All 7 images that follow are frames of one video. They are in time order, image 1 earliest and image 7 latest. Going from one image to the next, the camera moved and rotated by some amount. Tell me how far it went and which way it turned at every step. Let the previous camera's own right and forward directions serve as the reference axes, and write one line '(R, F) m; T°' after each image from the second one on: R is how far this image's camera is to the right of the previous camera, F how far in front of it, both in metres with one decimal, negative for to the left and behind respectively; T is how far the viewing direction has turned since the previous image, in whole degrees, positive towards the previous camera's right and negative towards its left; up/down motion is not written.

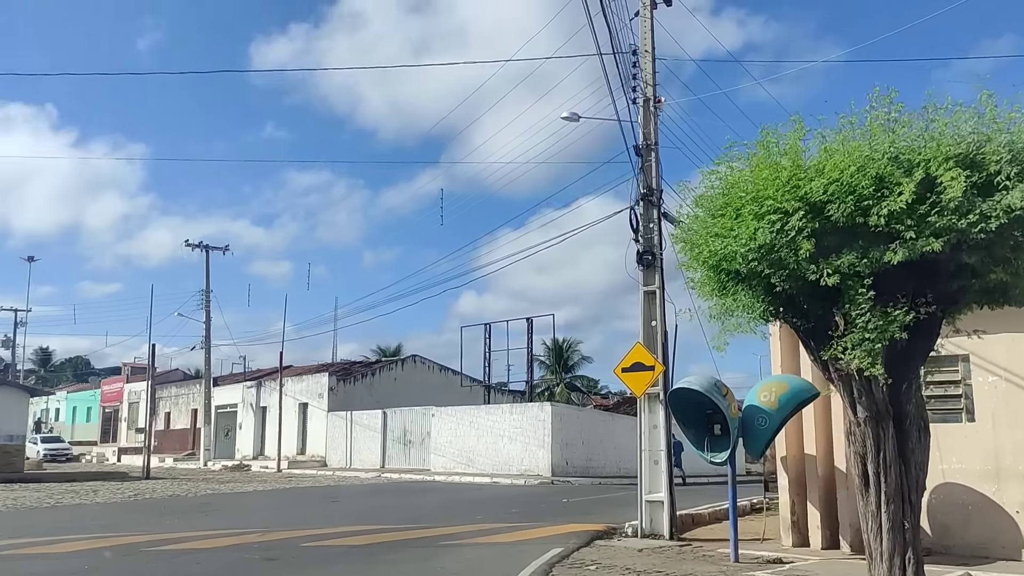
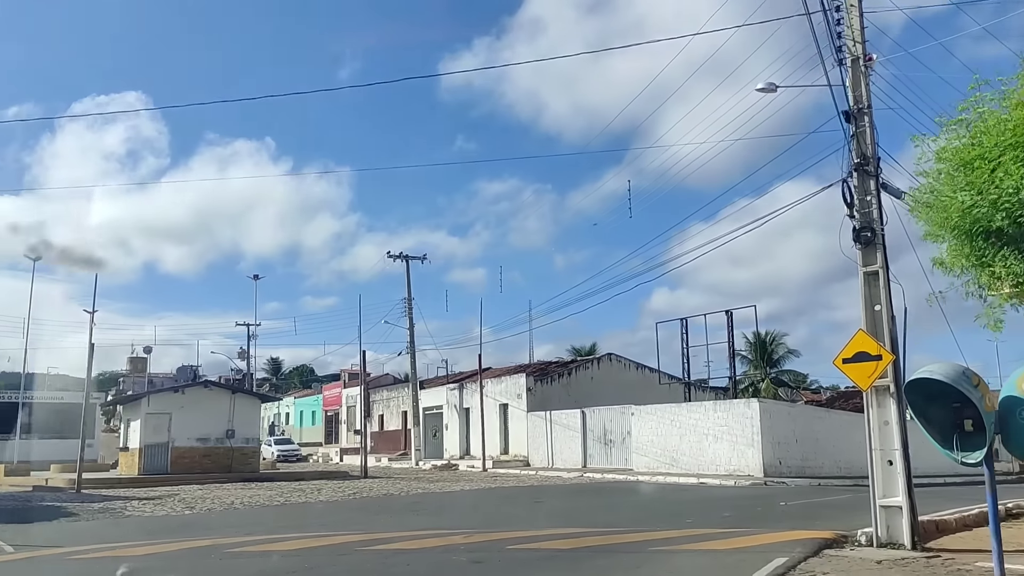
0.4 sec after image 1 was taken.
(-0.2, +0.8) m; -13°
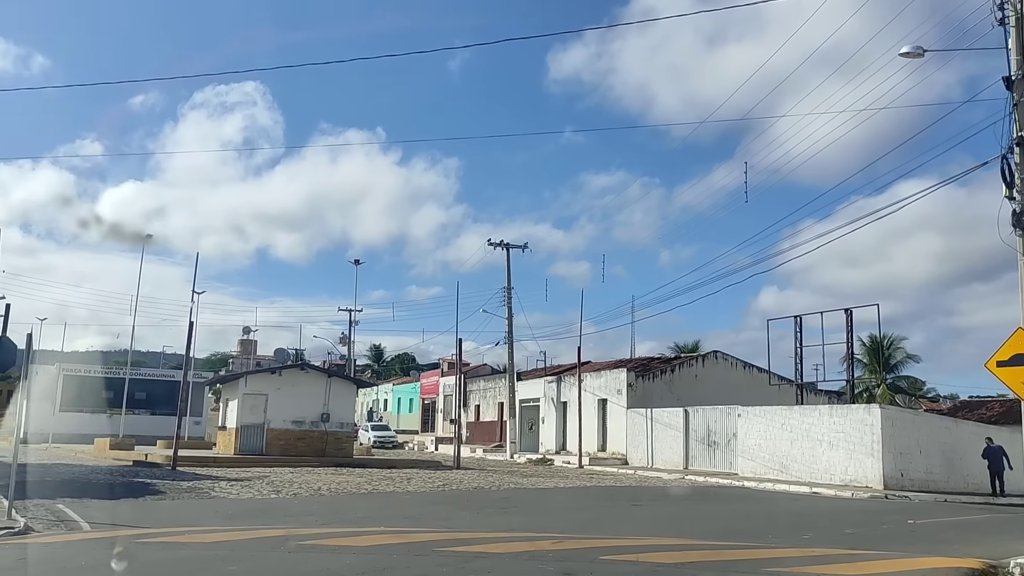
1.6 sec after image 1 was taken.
(0.0, +1.3) m; -7°
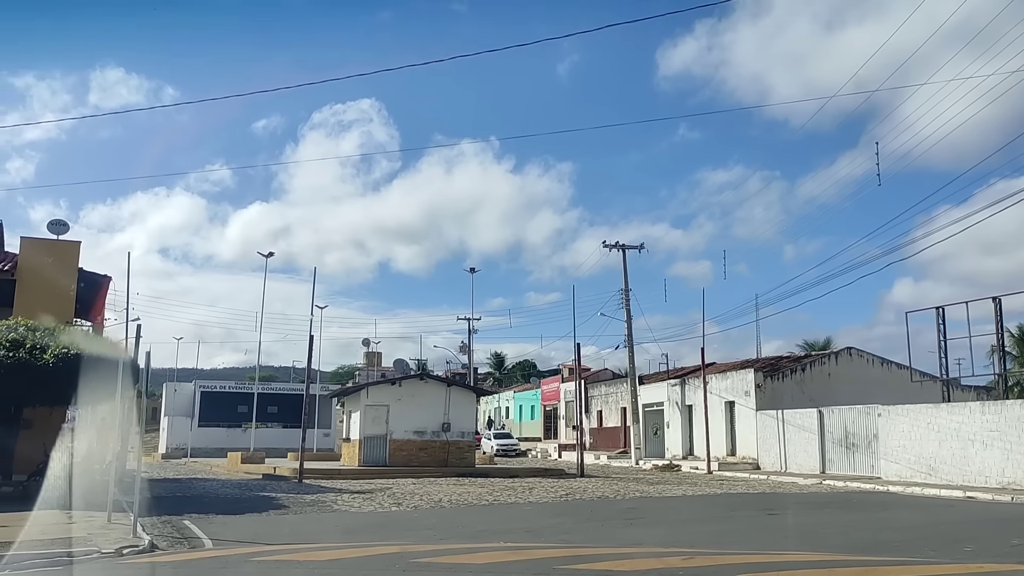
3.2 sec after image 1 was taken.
(+0.1, +0.8) m; -8°
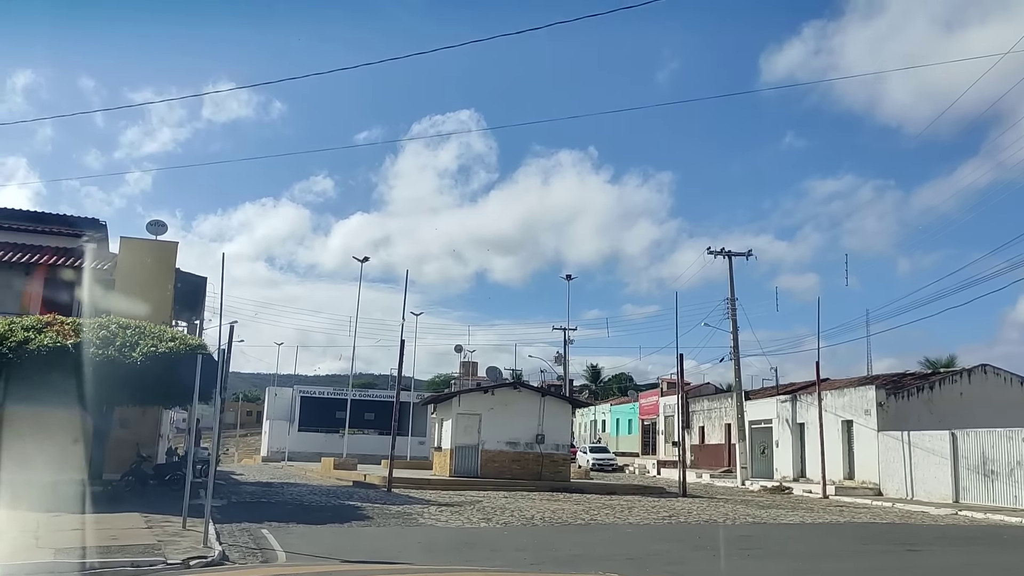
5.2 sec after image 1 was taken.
(-0.1, +1.4) m; -7°
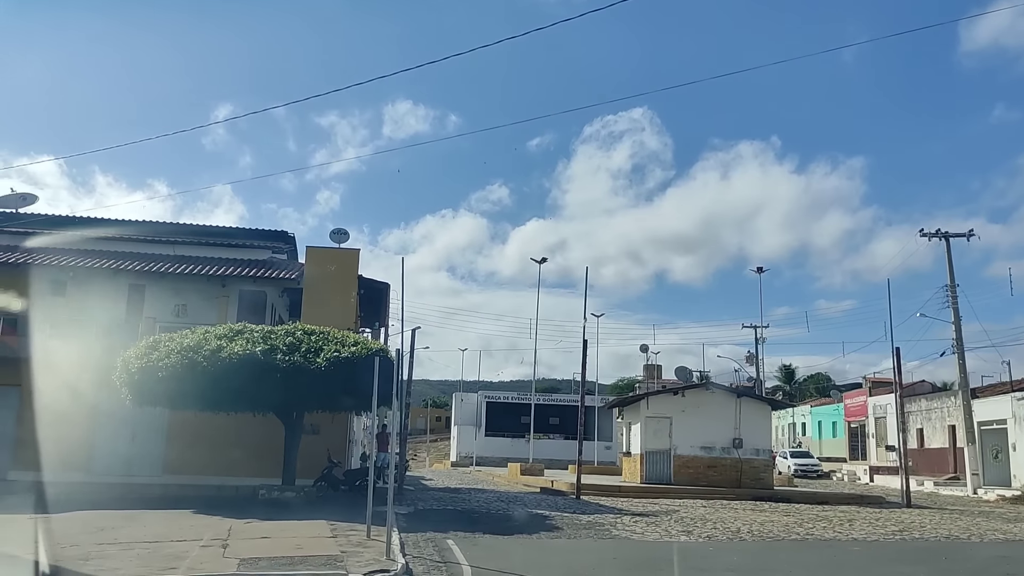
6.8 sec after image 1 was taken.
(-0.2, +1.4) m; -12°
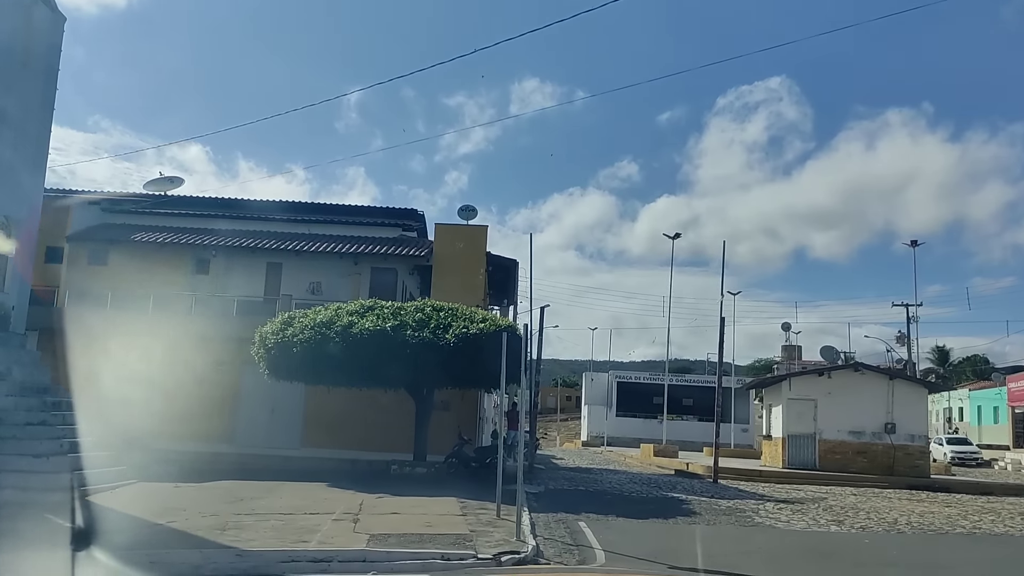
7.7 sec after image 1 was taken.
(-0.1, +0.6) m; -9°
